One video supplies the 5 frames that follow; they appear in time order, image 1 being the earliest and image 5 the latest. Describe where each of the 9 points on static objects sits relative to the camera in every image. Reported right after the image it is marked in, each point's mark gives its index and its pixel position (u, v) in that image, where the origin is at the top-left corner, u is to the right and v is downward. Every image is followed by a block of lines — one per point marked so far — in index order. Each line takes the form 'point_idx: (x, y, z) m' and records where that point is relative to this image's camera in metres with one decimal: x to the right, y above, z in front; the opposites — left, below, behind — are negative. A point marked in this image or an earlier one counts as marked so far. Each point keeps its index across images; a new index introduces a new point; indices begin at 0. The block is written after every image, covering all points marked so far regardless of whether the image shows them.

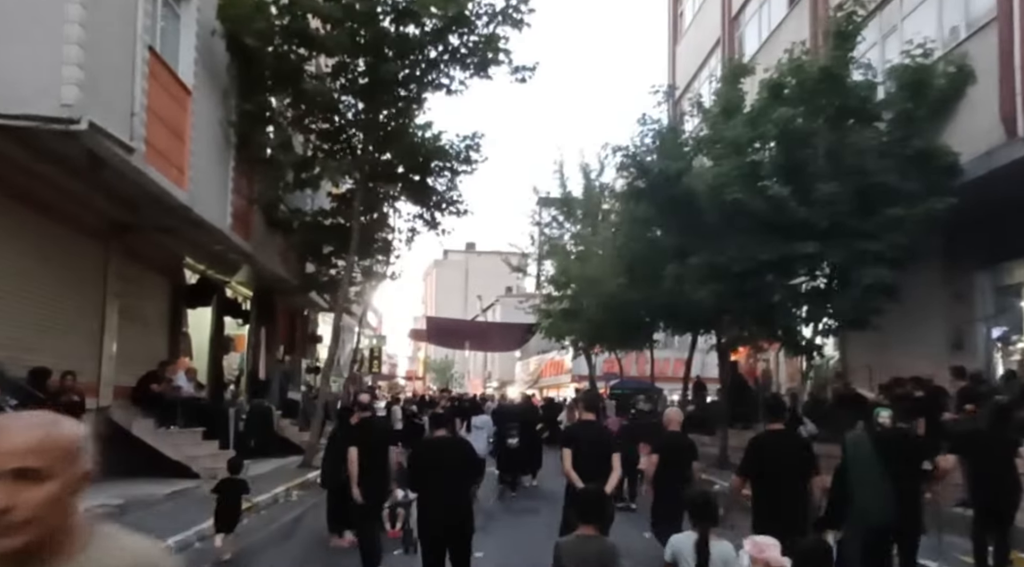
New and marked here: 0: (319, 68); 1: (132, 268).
0: (-4.1, +4.6, +19.5) m
1: (-7.1, +0.3, +17.0) m
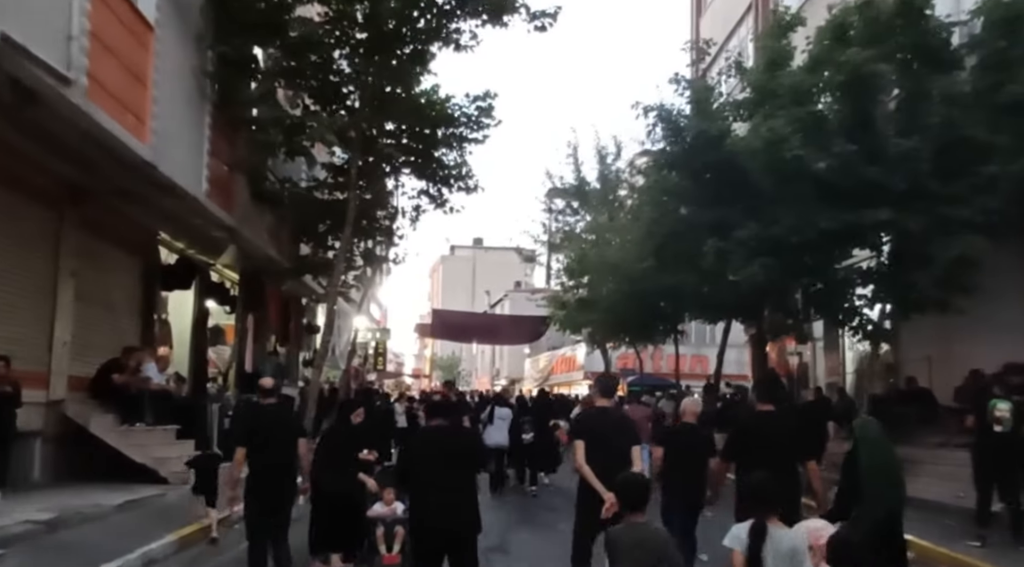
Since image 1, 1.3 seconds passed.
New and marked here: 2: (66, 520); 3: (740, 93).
0: (-3.8, +5.0, +17.2) m
1: (-6.8, +0.7, +14.7) m
2: (-4.7, -2.5, +9.7) m
3: (+4.8, +4.0, +19.2) m
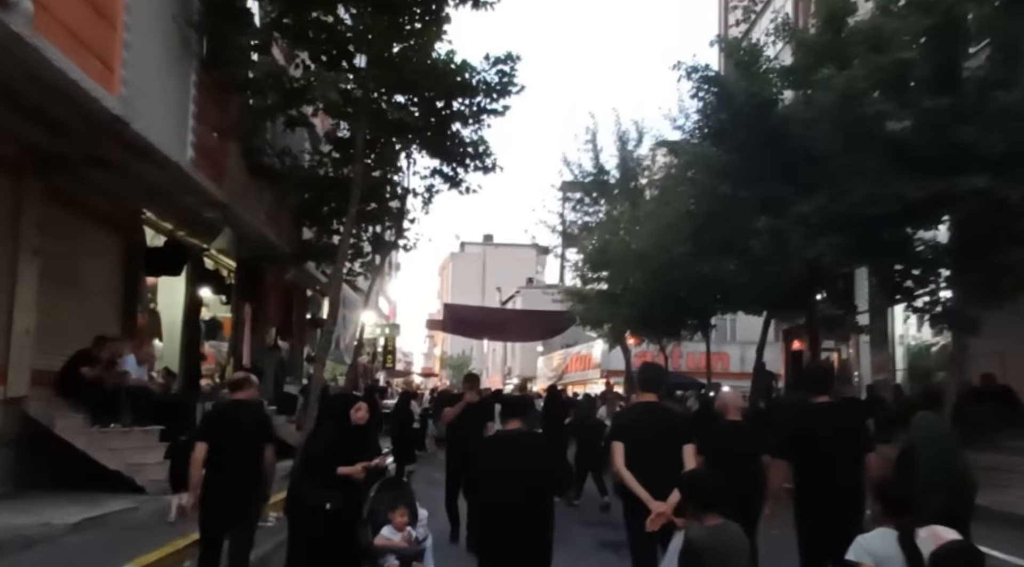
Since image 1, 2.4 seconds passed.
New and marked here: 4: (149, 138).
0: (-3.4, +5.3, +15.4) m
1: (-6.4, +0.9, +12.9) m
2: (-4.4, -2.2, +7.8) m
3: (+5.2, +4.3, +17.3) m
4: (-4.5, +1.8, +11.3) m
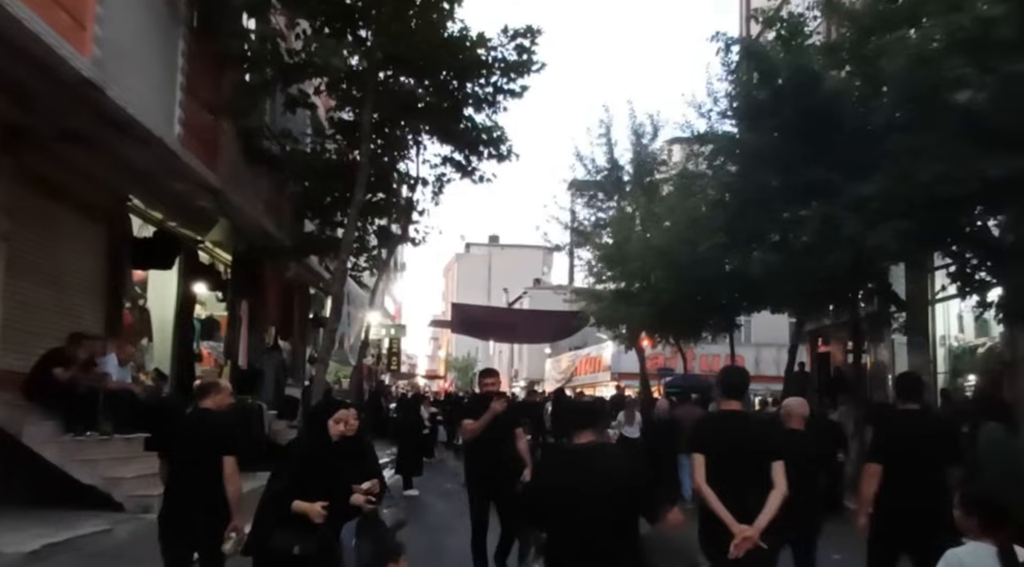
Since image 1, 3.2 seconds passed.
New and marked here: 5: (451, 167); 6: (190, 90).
0: (-3.0, +5.4, +14.0) m
1: (-6.1, +1.1, +11.6) m
2: (-4.1, -2.1, +6.5) m
3: (+5.6, +4.4, +15.9) m
4: (-4.2, +1.9, +10.0) m
5: (-1.3, +2.4, +19.0) m
6: (-4.3, +2.6, +12.3) m
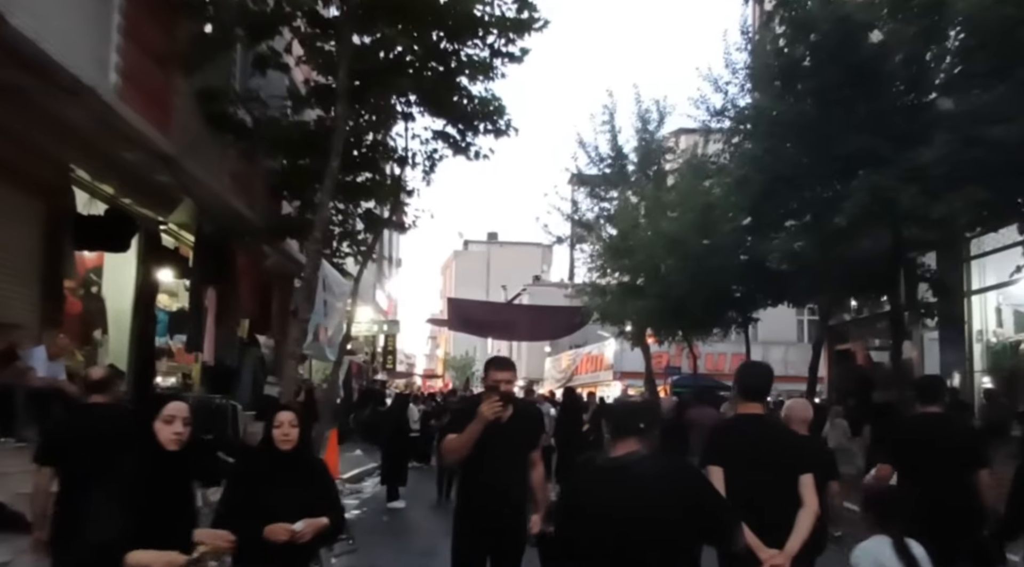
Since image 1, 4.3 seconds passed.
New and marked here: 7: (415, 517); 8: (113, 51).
0: (-3.0, +5.6, +12.2) m
1: (-6.1, +1.3, +9.8) m
2: (-4.1, -1.9, +4.7) m
3: (+5.6, +4.6, +14.1) m
4: (-4.2, +2.2, +8.2) m
5: (-1.3, +2.7, +17.2) m
6: (-4.3, +2.8, +10.5) m
7: (-1.5, -3.5, +13.4) m
8: (-4.3, +2.5, +9.8) m
